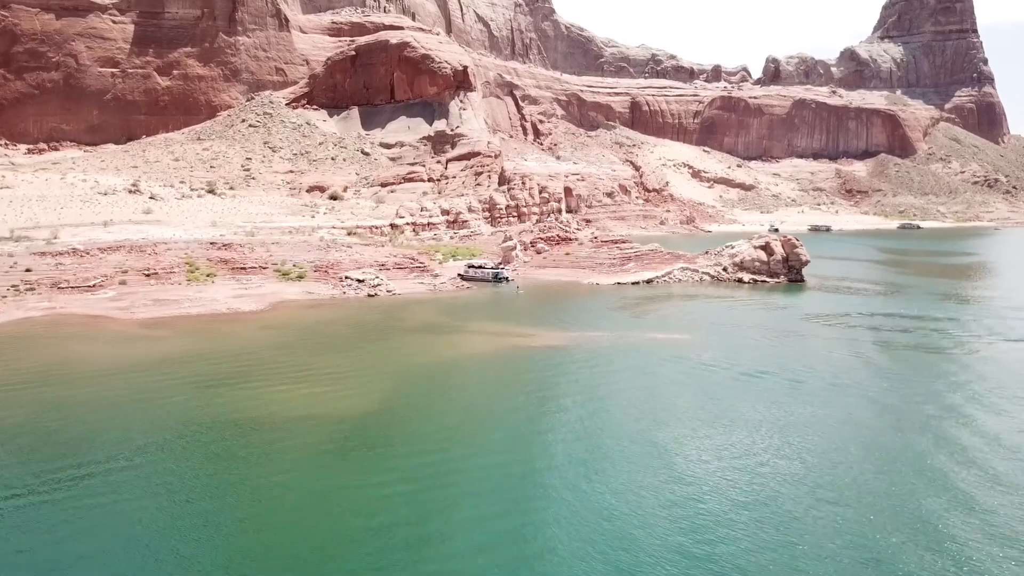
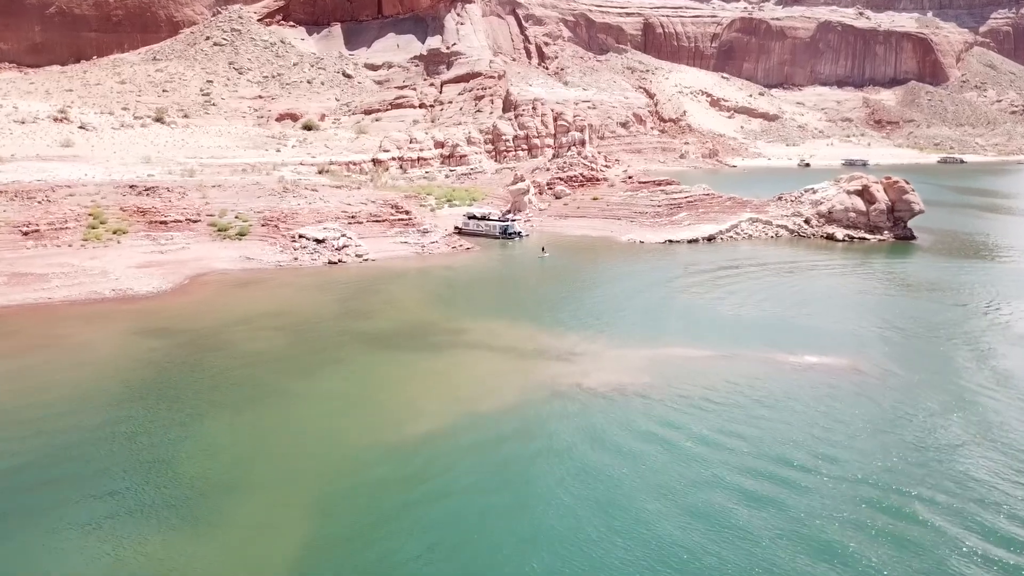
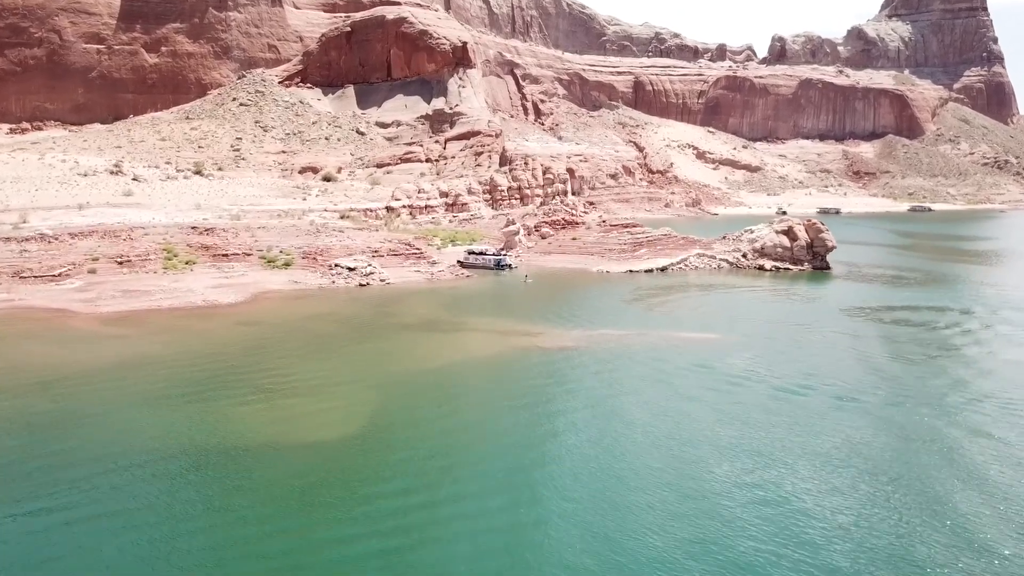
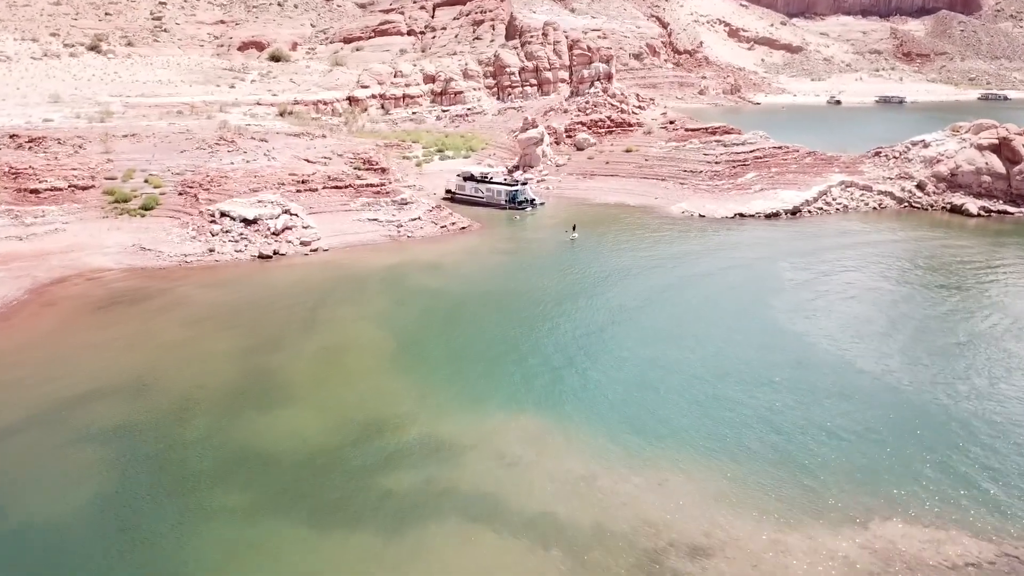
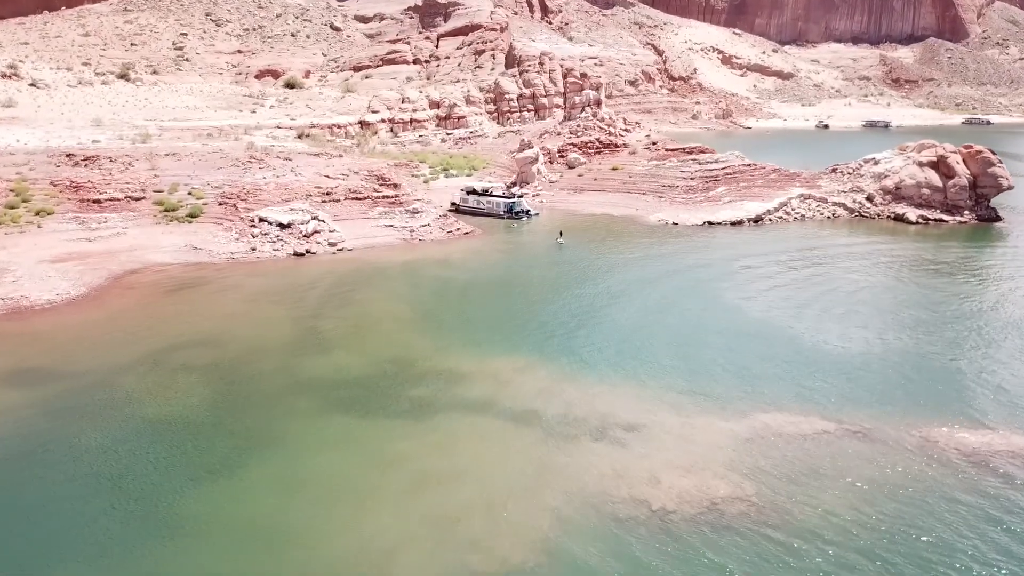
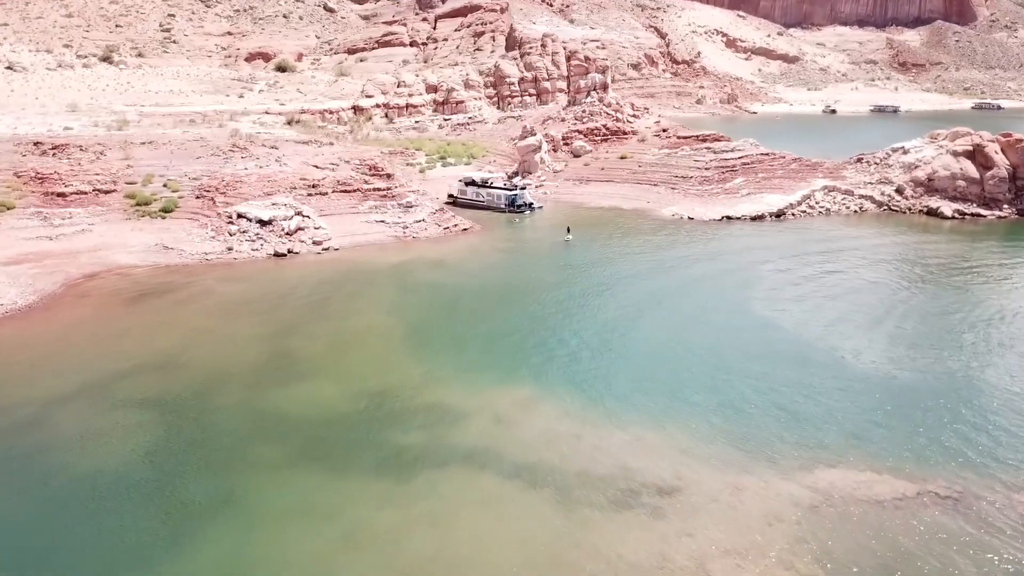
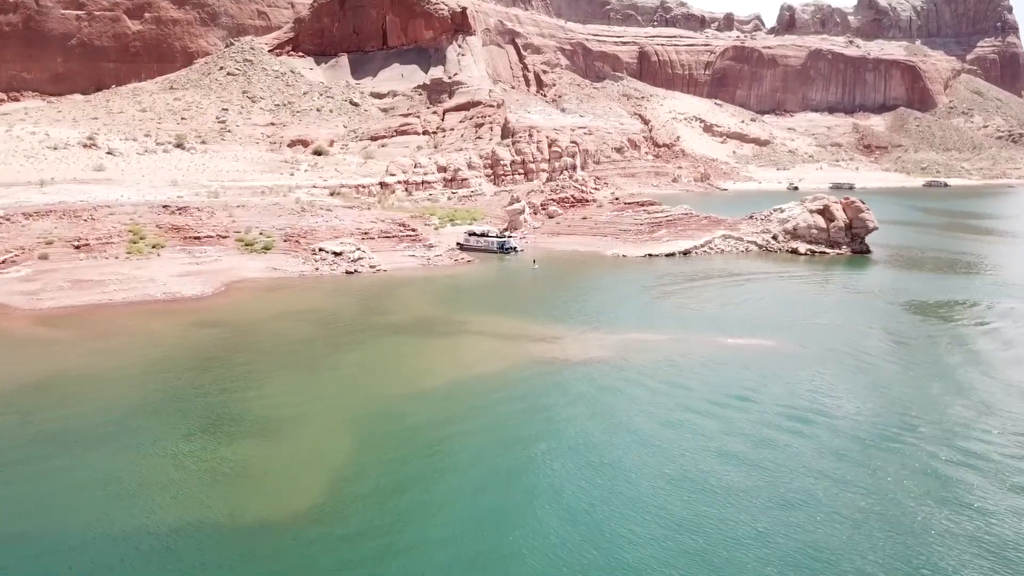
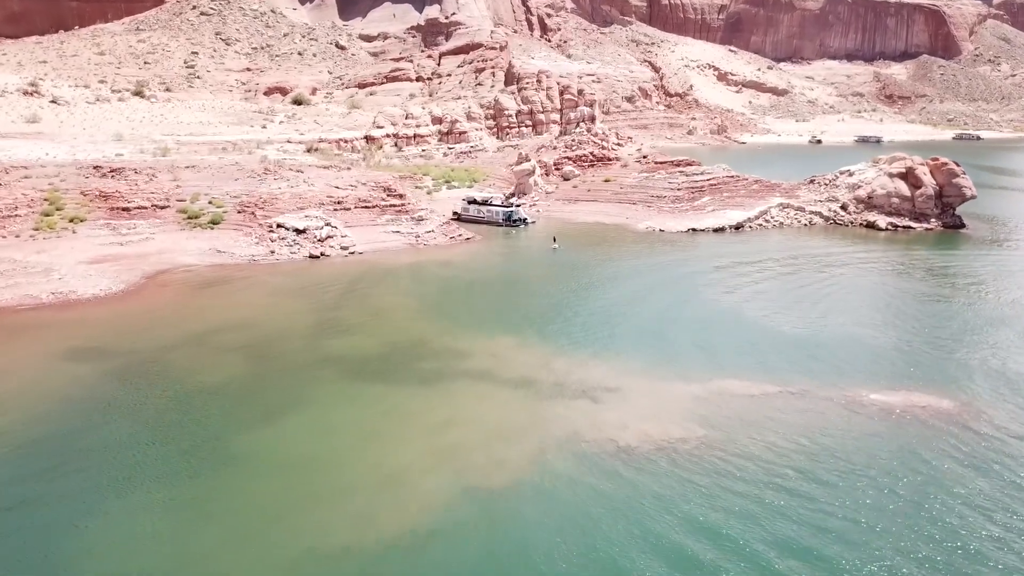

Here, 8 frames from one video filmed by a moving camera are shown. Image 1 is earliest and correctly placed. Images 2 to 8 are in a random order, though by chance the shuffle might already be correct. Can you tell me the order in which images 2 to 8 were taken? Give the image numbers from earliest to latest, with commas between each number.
3, 7, 2, 8, 5, 6, 4
